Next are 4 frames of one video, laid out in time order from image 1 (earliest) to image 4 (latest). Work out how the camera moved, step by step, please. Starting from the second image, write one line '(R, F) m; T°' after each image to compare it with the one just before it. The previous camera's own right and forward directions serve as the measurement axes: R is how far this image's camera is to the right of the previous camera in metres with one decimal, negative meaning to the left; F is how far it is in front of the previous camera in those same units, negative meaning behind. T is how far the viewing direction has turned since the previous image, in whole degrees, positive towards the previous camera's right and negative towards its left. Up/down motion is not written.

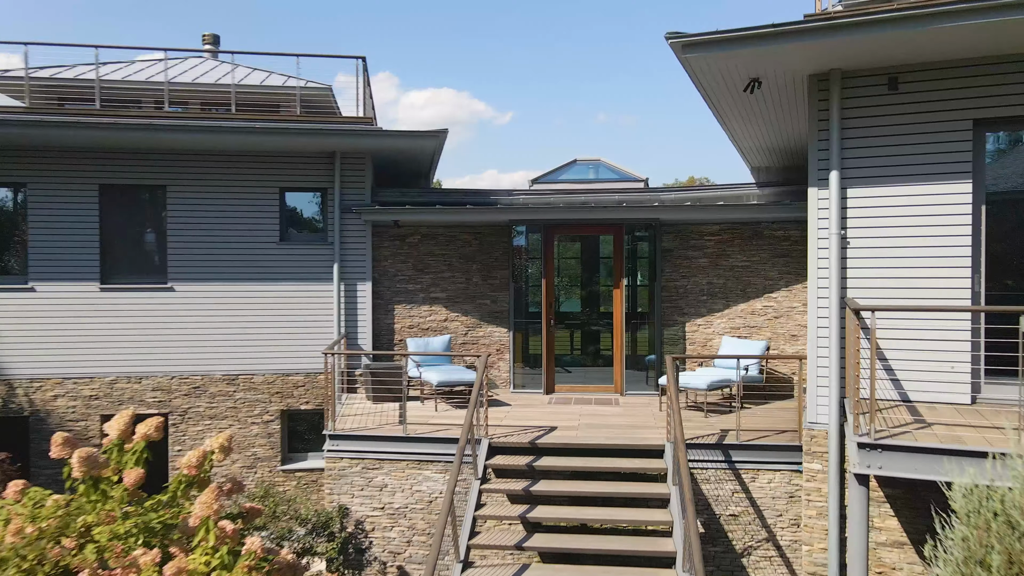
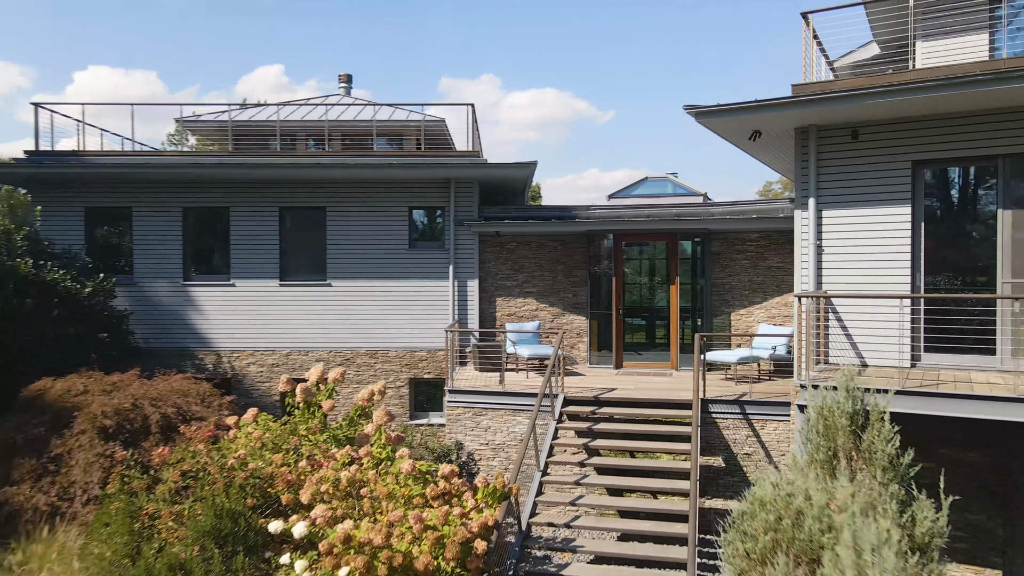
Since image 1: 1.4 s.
(+0.4, -2.5) m; -8°
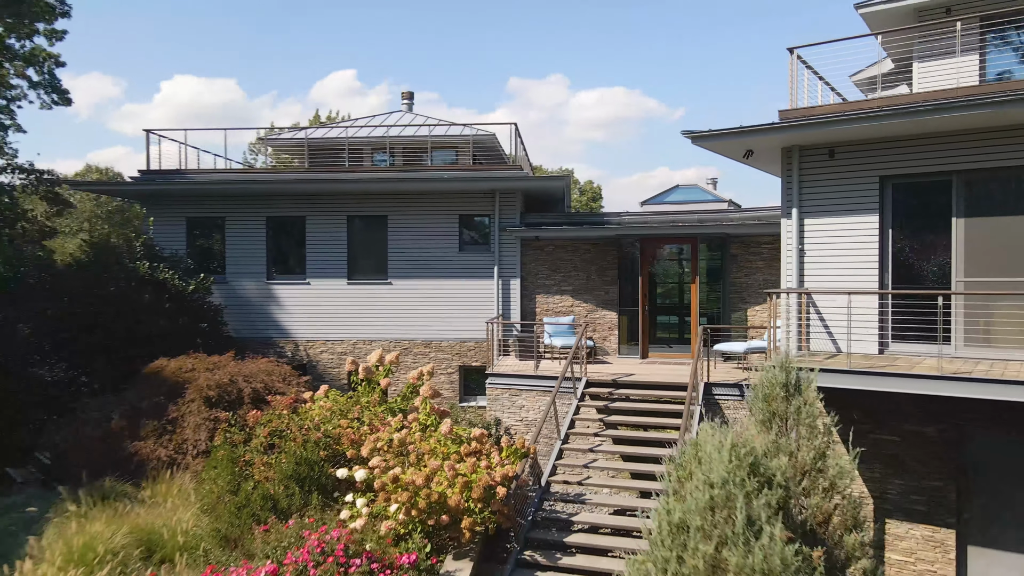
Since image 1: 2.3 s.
(+0.5, -1.5) m; -5°
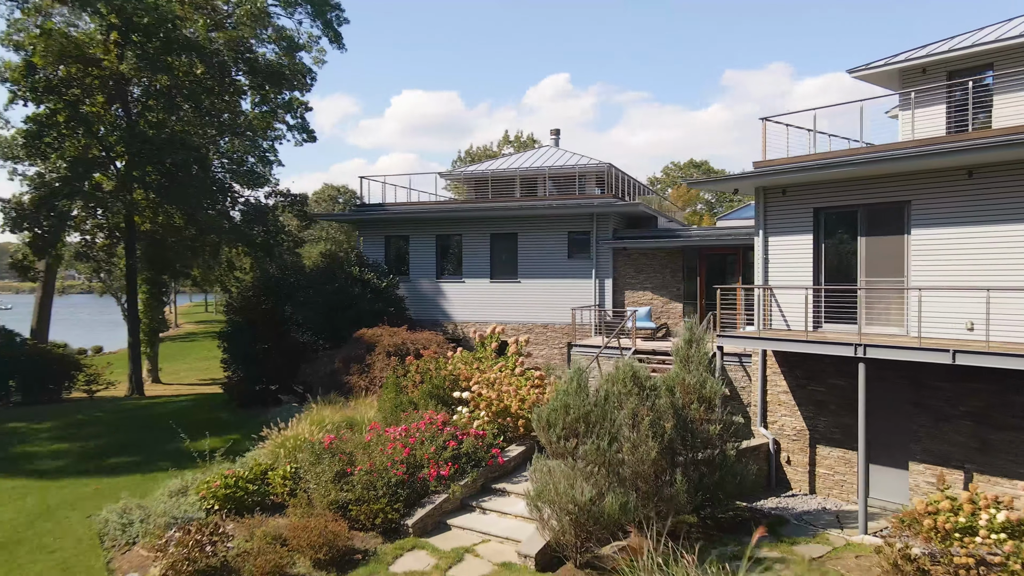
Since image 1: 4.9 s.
(+2.8, -4.8) m; -16°
